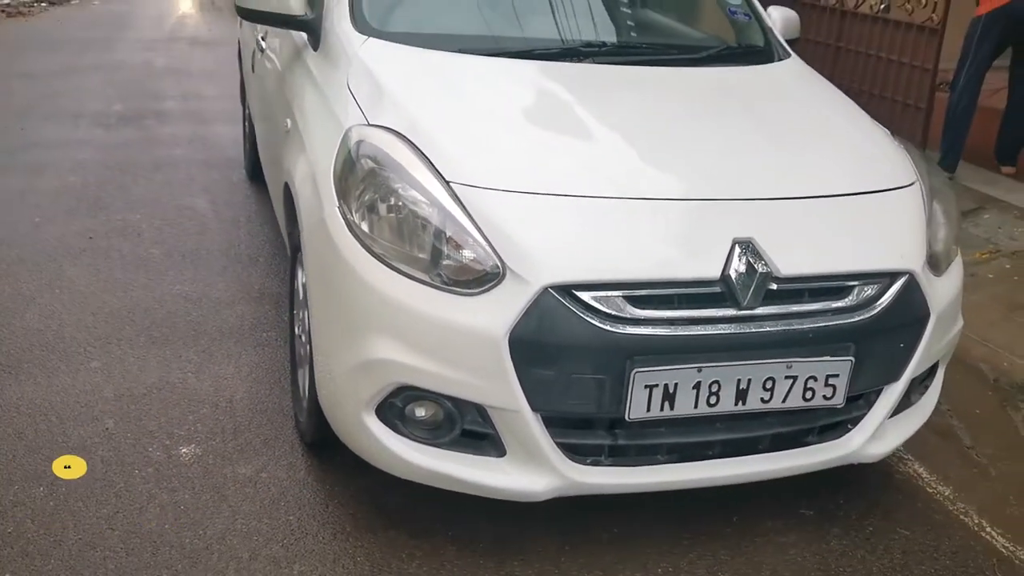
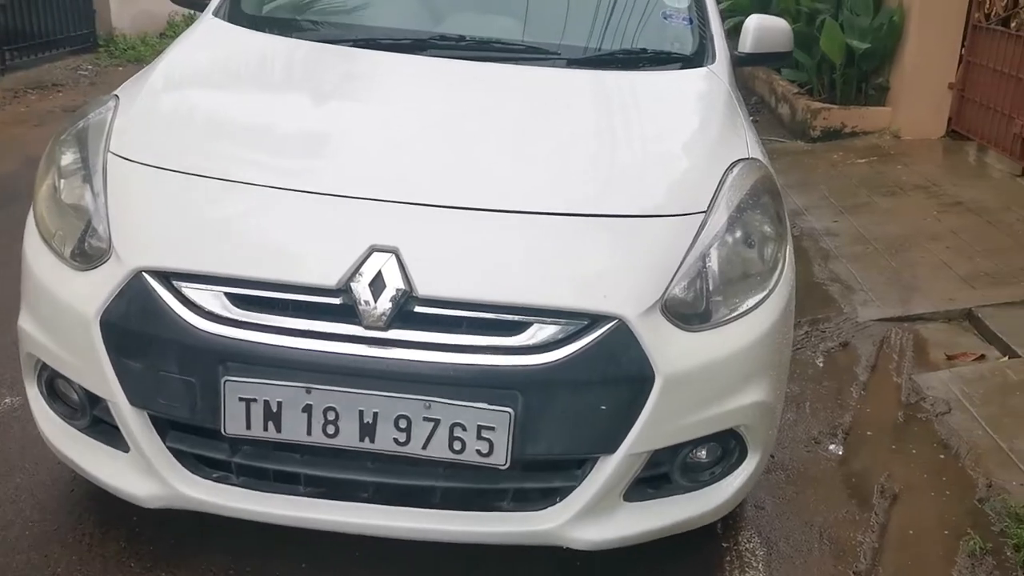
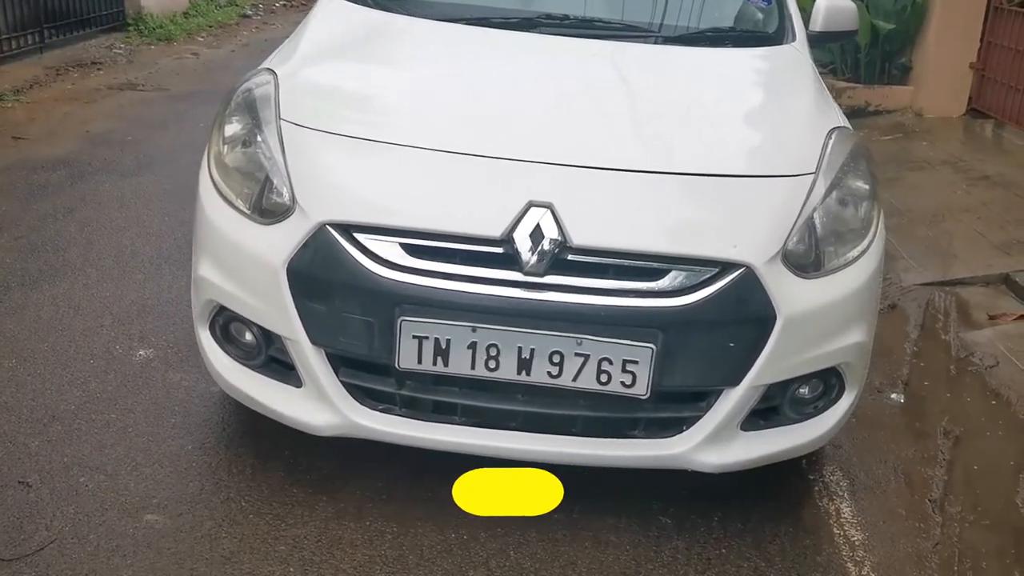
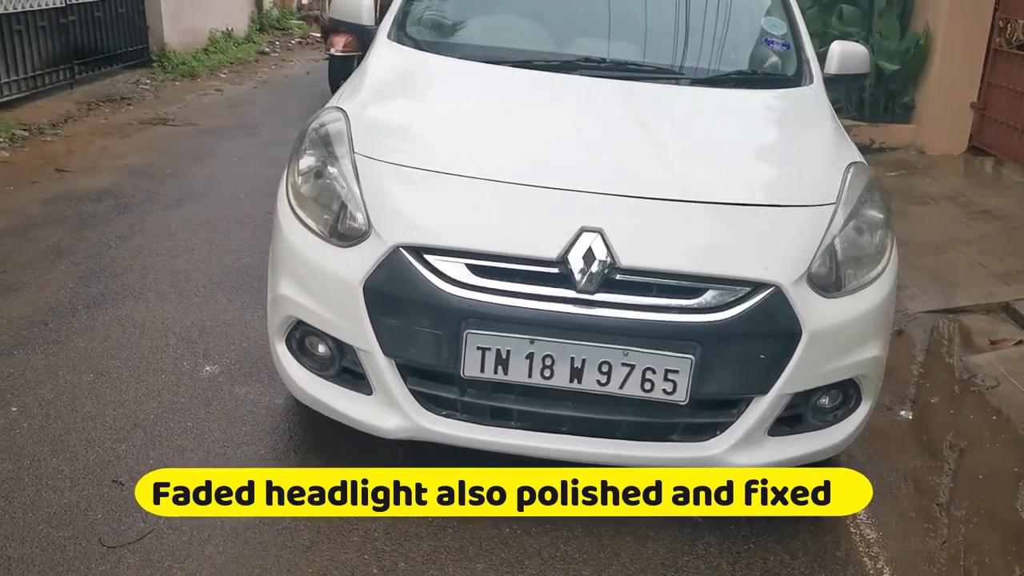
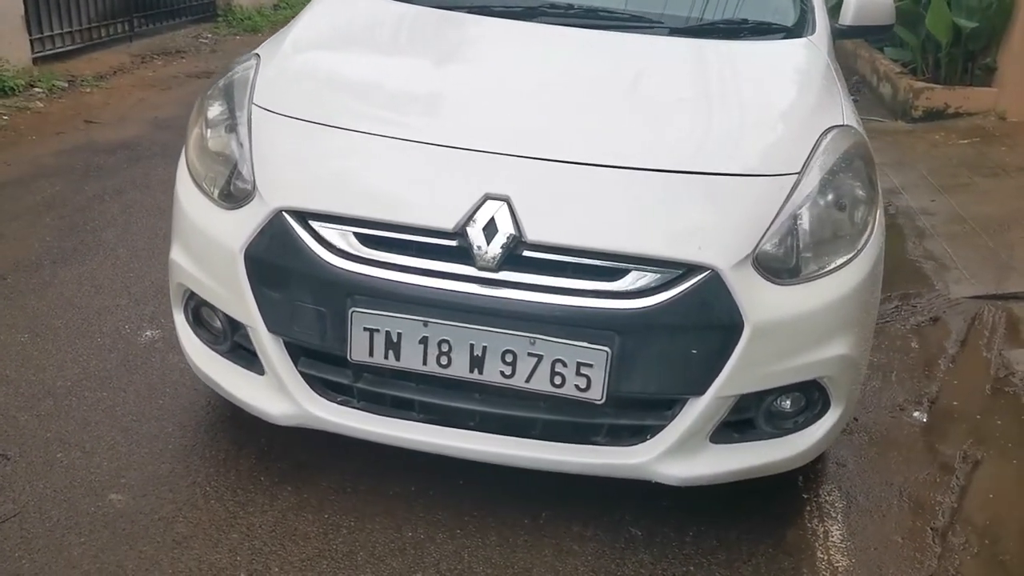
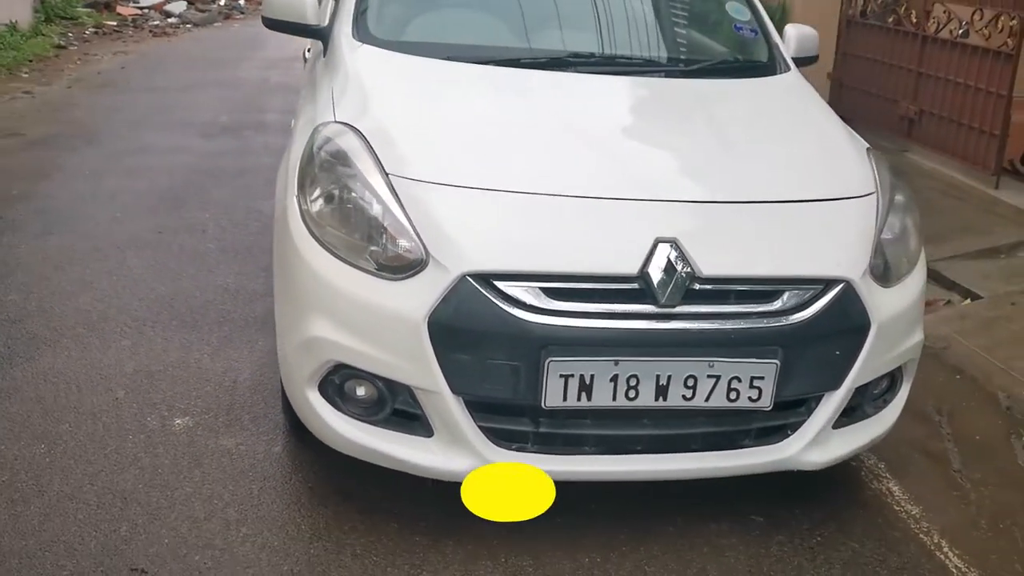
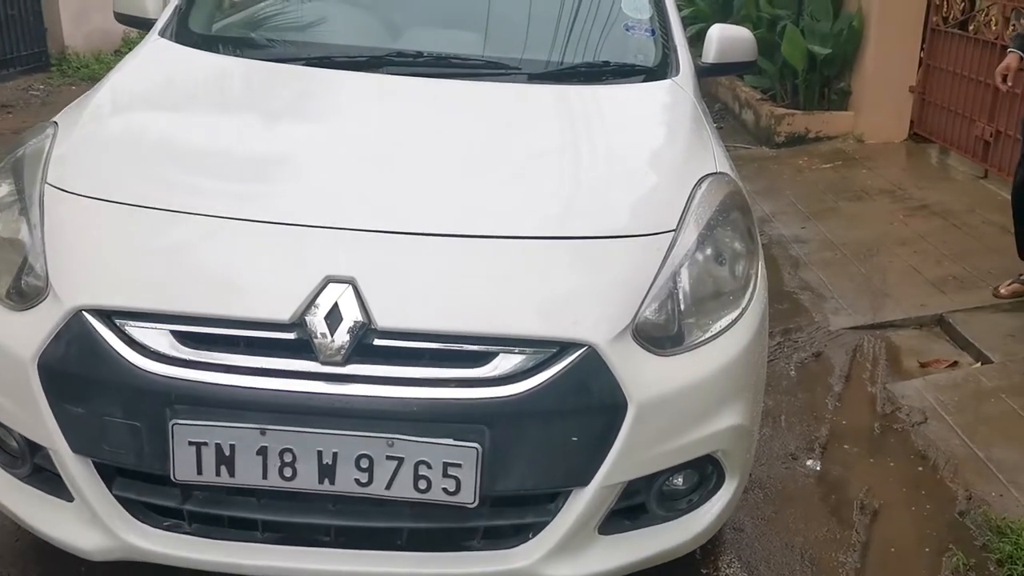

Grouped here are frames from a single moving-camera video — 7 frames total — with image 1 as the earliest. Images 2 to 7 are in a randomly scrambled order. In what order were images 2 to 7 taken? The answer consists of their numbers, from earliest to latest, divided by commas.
6, 4, 3, 5, 2, 7
